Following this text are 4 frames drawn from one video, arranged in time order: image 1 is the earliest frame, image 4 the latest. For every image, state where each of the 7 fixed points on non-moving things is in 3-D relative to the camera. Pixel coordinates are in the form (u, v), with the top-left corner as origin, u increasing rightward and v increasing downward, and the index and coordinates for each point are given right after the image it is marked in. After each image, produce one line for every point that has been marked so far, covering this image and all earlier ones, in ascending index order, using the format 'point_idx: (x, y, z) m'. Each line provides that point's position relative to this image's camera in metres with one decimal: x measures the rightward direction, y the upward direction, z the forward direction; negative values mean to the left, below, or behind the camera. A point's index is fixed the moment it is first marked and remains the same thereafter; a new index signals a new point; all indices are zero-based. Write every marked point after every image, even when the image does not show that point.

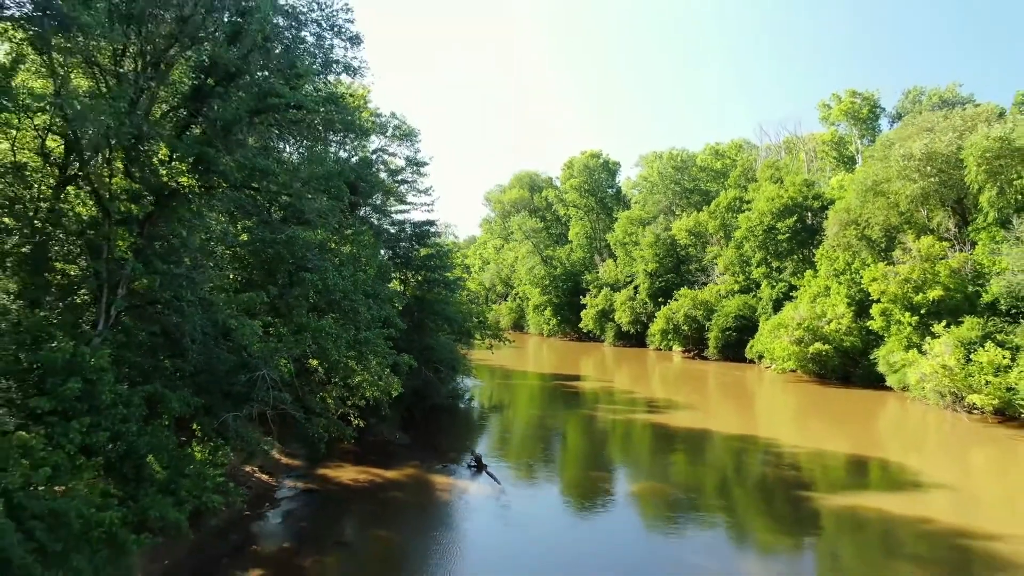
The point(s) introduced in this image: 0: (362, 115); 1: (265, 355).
0: (-3.6, +4.2, +15.2) m
1: (-3.7, -1.0, +9.4) m
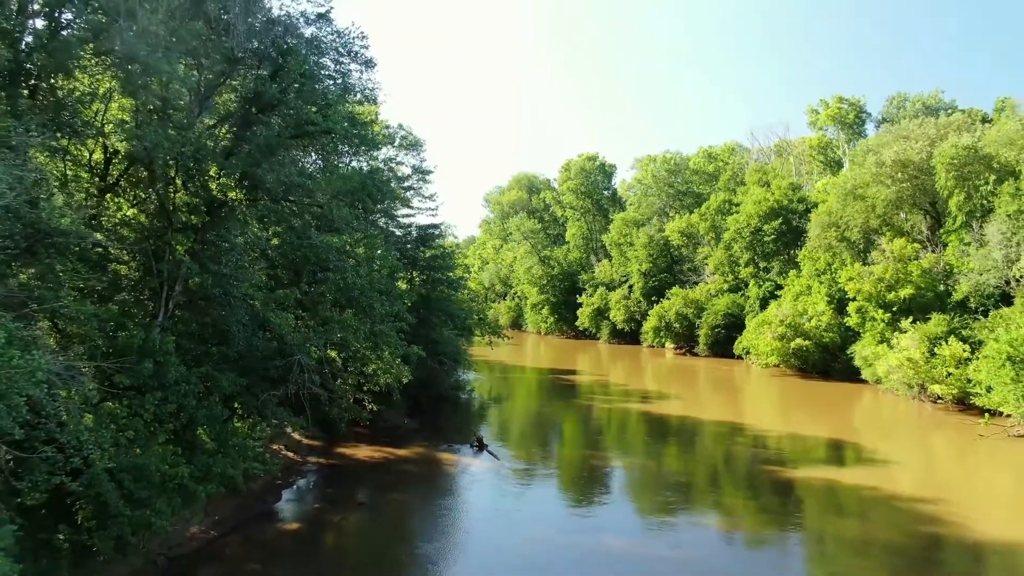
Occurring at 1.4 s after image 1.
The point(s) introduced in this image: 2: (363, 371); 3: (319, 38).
0: (-3.7, +4.3, +16.7) m
1: (-3.8, -1.0, +11.0) m
2: (-3.2, -1.8, +13.5) m
3: (-3.8, +5.0, +12.4) m
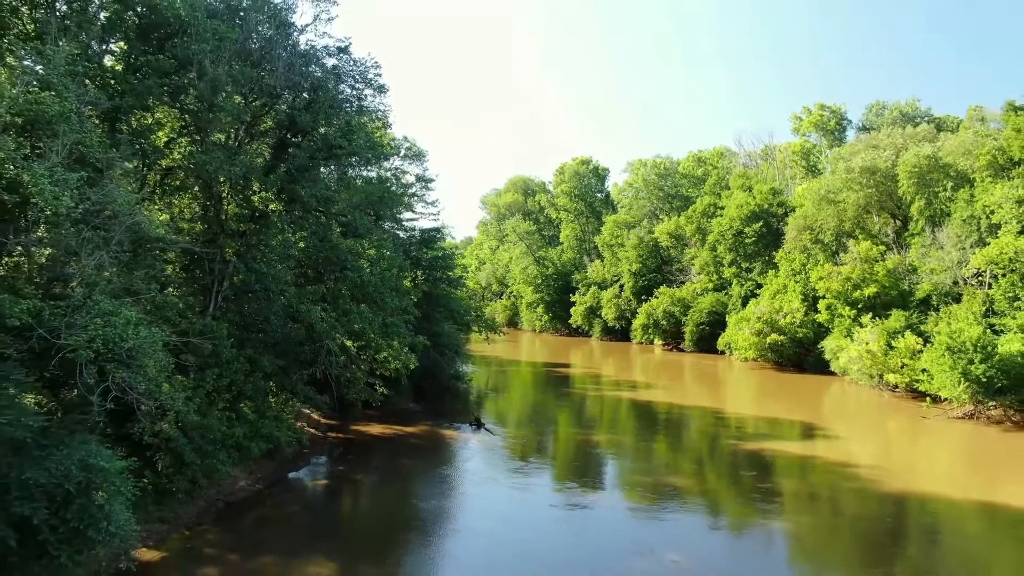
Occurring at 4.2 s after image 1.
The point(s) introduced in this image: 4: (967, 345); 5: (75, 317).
0: (-3.9, +4.4, +18.7) m
1: (-3.9, -0.9, +13.0) m
2: (-3.4, -1.7, +15.5) m
3: (-4.0, +5.1, +14.4) m
4: (+14.3, -1.8, +19.5) m
5: (-4.9, -0.3, +7.0) m
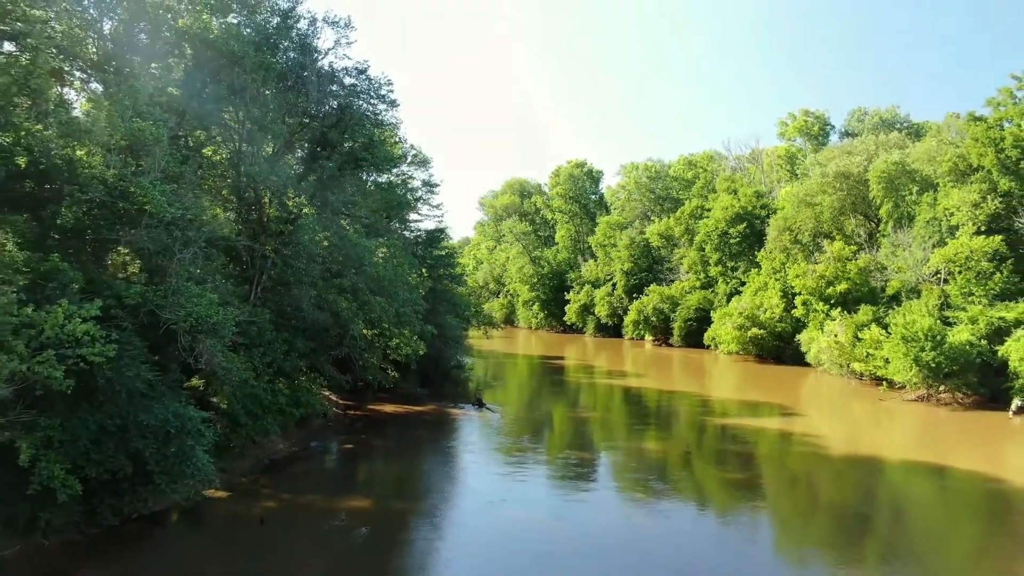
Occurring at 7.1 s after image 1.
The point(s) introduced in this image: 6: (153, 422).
0: (-3.9, +4.5, +20.7) m
1: (-3.9, -0.7, +15.0) m
2: (-3.4, -1.6, +17.5) m
3: (-4.0, +5.3, +16.4) m
4: (+14.2, -1.6, +21.6) m
5: (-4.9, -0.1, +9.0) m
6: (-5.0, -1.9, +8.6) m
